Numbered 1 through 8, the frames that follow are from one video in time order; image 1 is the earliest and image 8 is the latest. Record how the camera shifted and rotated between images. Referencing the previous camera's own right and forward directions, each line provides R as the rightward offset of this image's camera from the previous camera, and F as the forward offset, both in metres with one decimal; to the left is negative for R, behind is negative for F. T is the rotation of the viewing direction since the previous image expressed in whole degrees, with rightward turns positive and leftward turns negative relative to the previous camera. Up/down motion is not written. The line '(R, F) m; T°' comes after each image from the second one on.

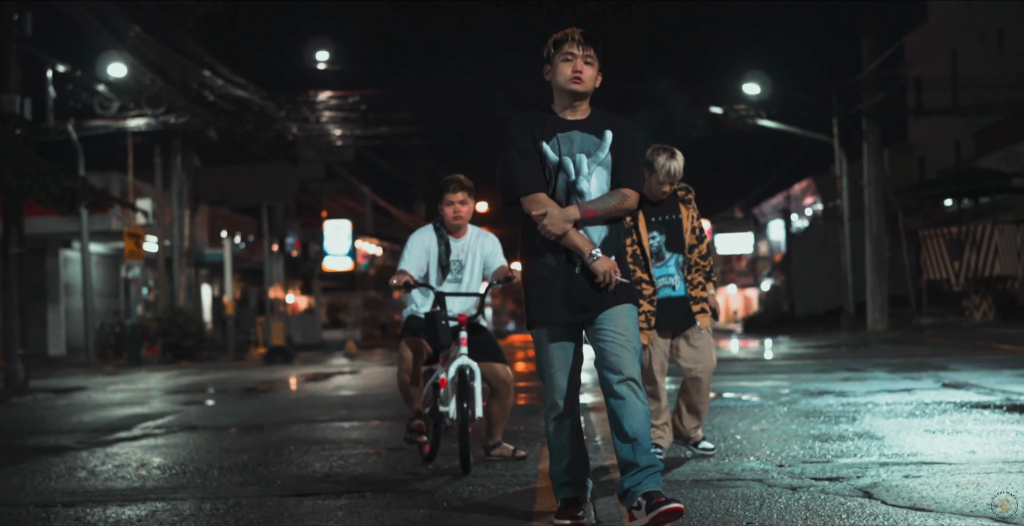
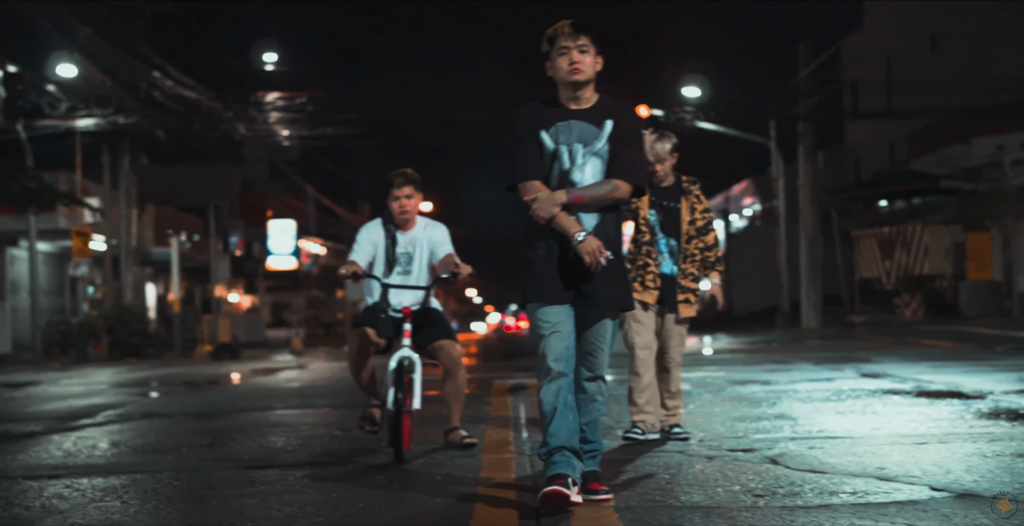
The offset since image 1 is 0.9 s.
(0.0, -0.4) m; +3°
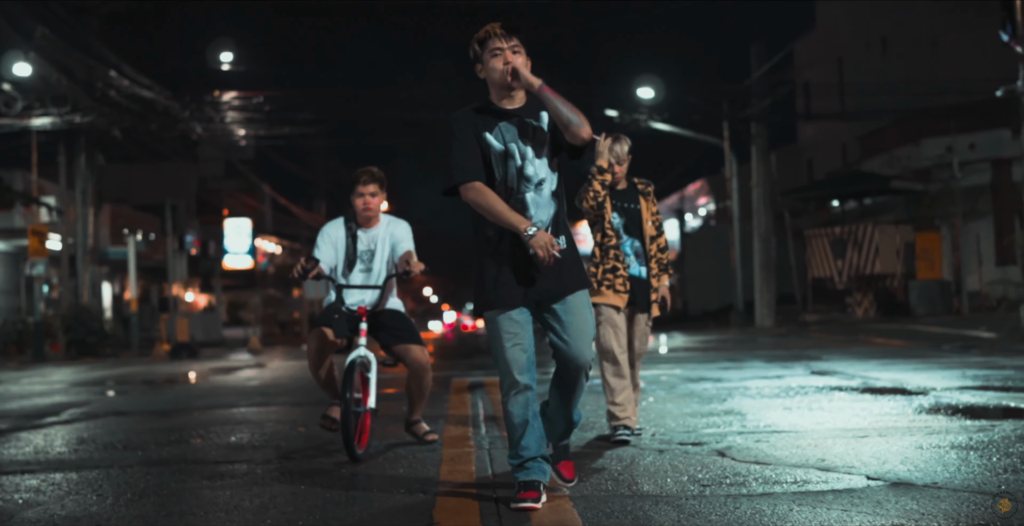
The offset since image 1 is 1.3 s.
(0.0, -0.1) m; +2°
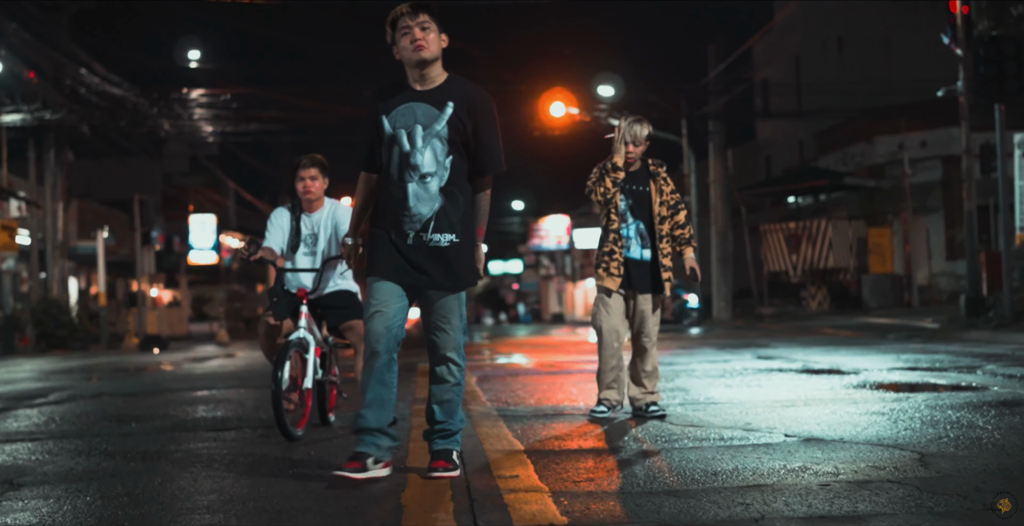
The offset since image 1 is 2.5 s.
(0.0, -0.4) m; +2°
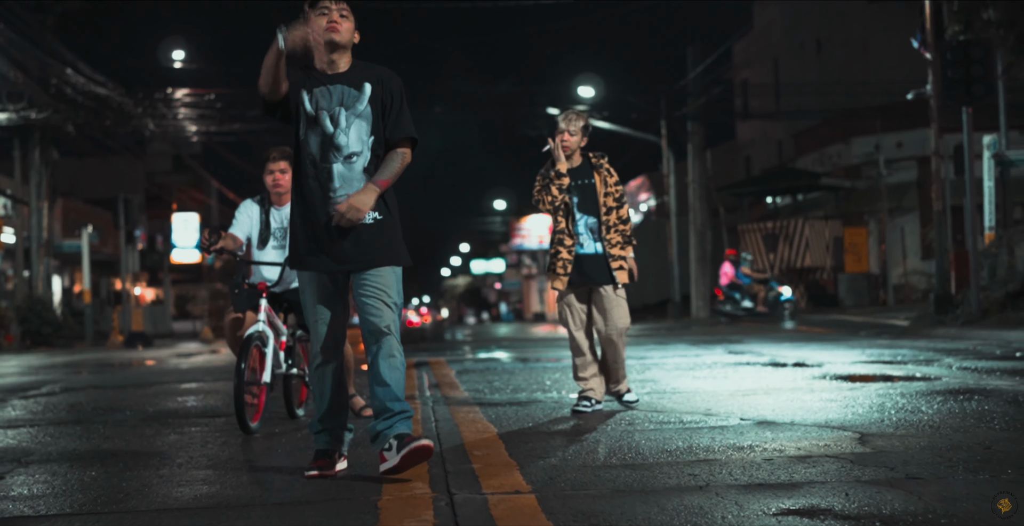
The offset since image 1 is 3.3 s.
(0.0, -0.2) m; +1°
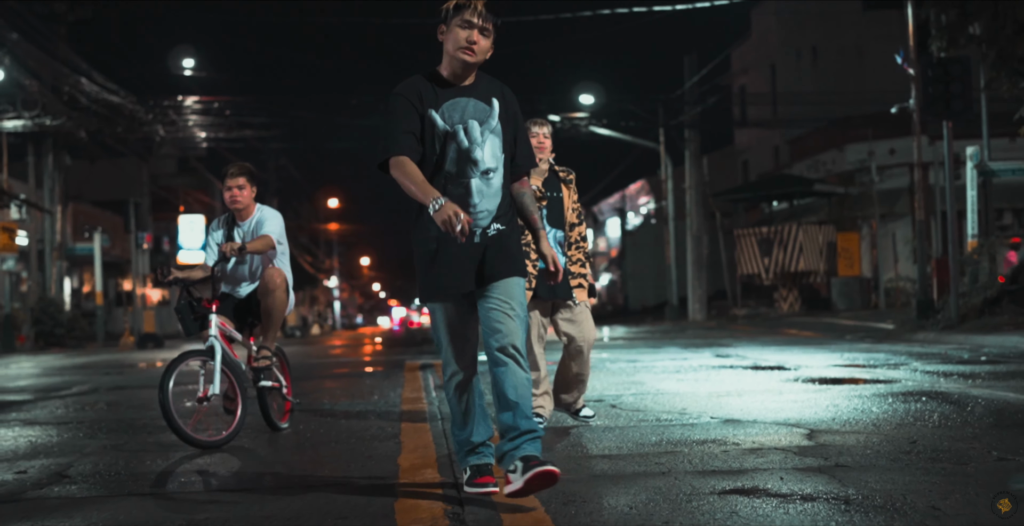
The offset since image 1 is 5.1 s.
(0.0, -0.5) m; 0°
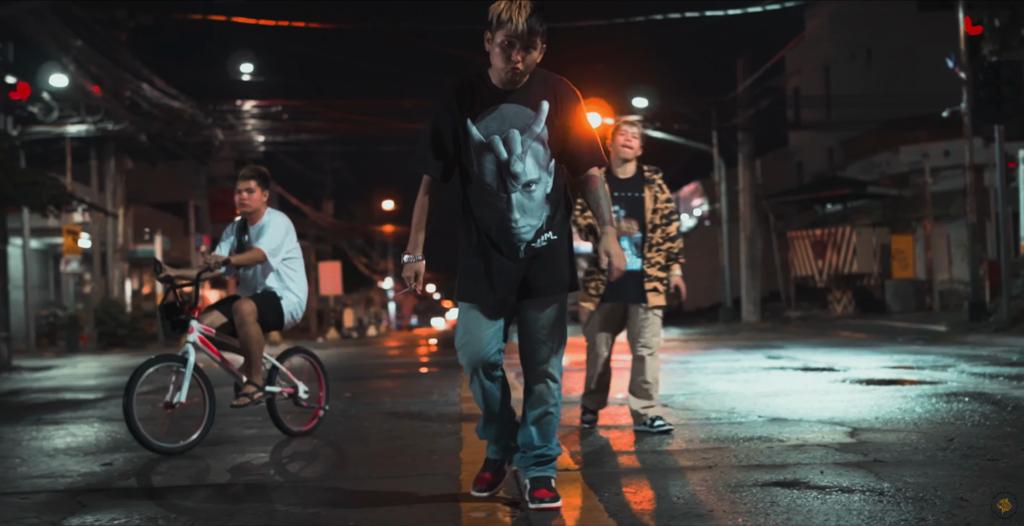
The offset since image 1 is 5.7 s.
(0.0, -0.2) m; -3°
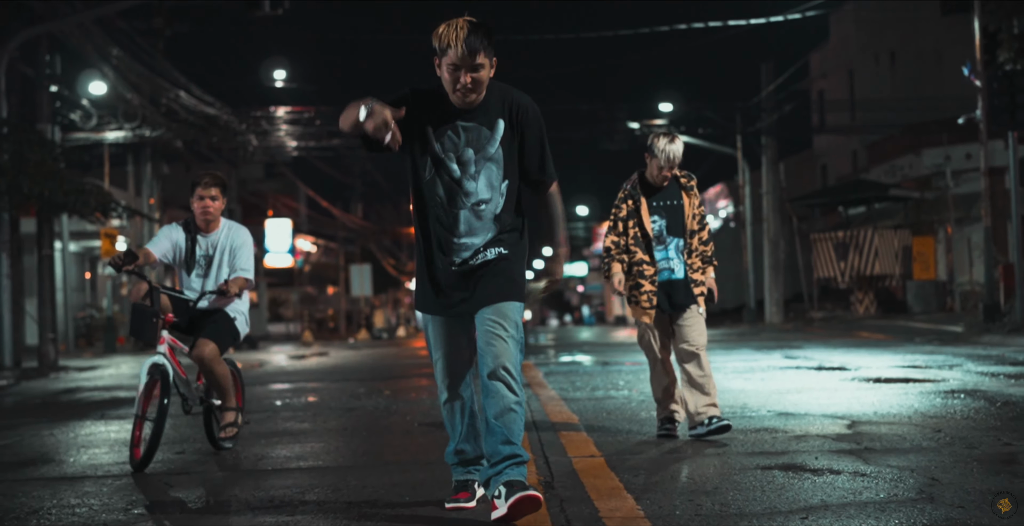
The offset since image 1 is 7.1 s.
(0.0, -0.4) m; -1°
